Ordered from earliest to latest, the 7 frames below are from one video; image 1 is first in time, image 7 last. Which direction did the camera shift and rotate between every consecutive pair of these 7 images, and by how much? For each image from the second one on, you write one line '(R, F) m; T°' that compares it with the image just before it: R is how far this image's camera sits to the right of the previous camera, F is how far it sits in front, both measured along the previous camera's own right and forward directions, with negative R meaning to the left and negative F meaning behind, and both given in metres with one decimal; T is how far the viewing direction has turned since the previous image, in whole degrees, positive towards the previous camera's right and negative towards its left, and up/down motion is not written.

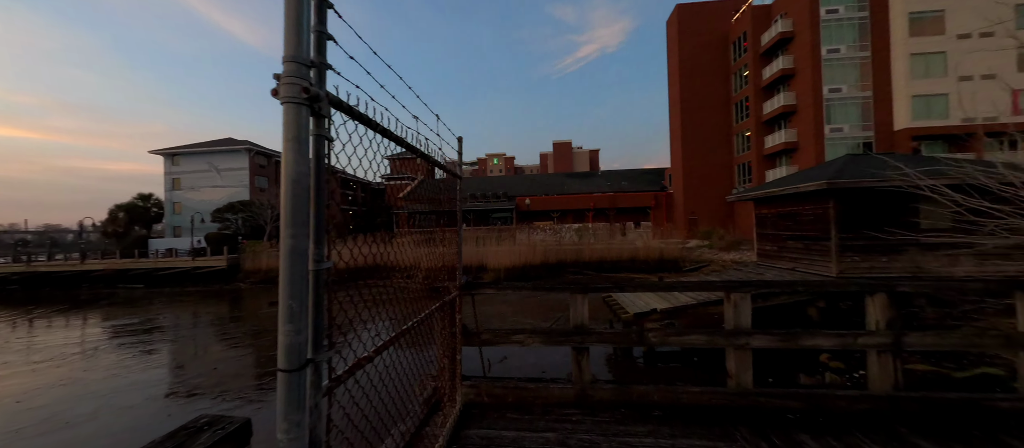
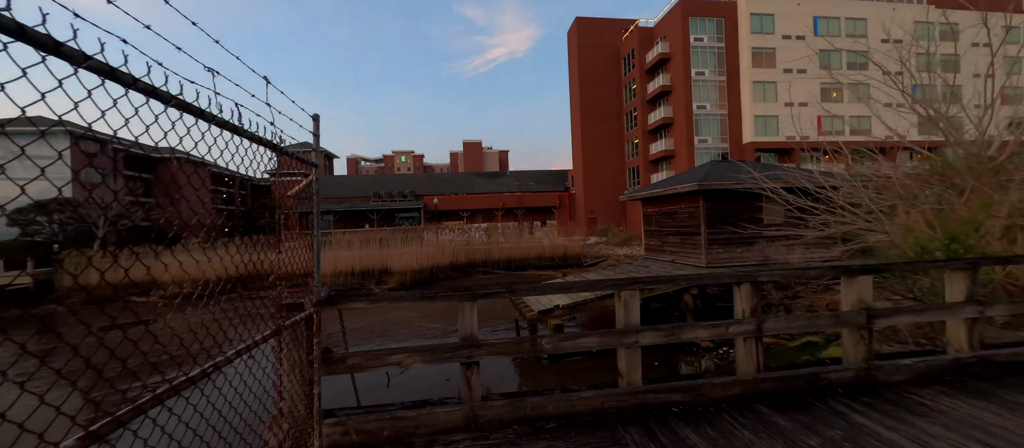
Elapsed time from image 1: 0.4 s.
(+0.3, +0.4) m; +15°
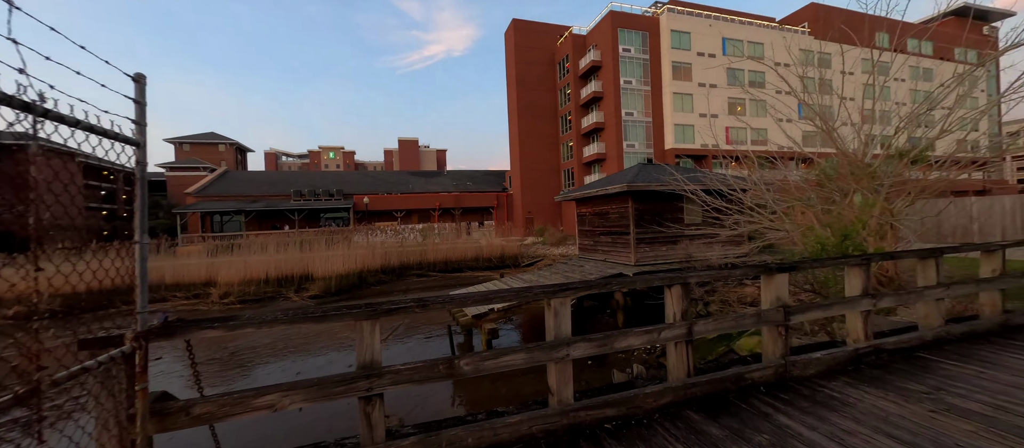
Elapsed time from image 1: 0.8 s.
(+0.2, +0.4) m; +10°
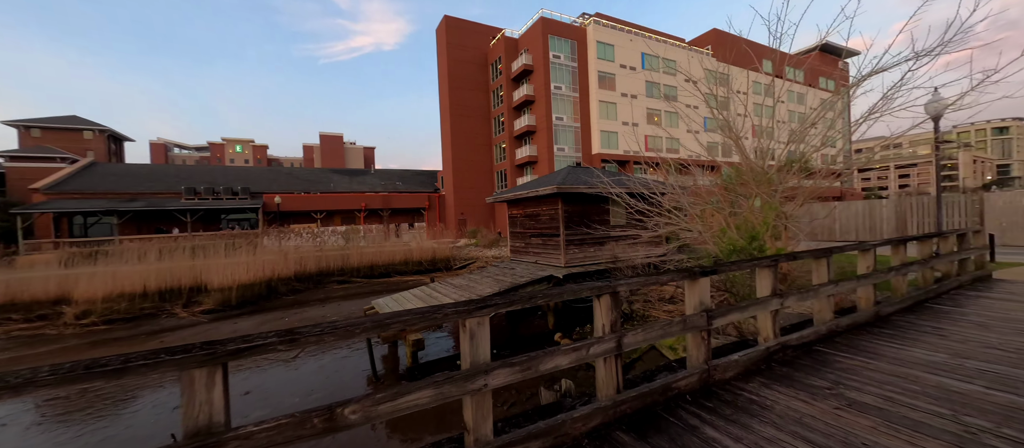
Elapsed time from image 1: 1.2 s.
(+0.2, +0.4) m; +11°
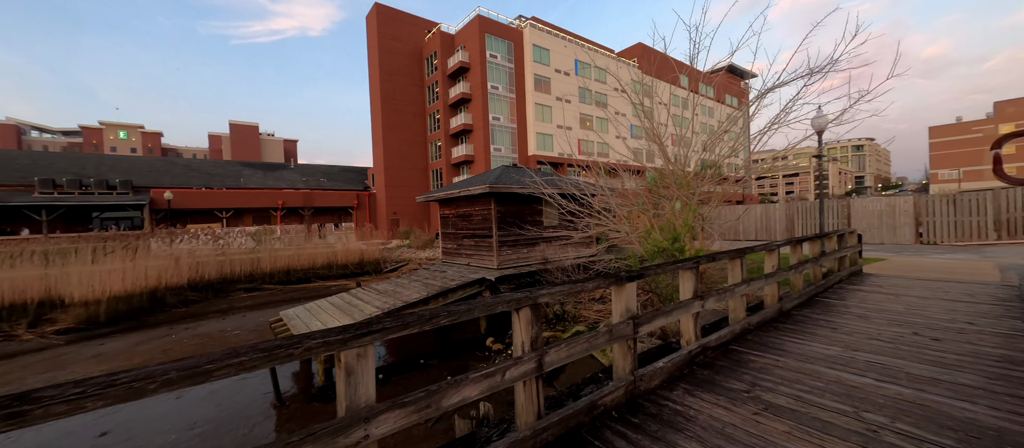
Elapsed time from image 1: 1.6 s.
(+0.2, +0.3) m; +10°
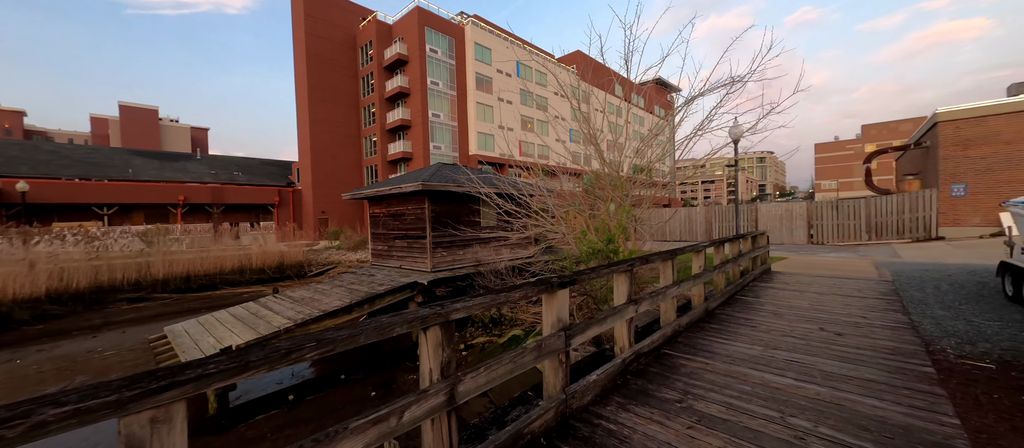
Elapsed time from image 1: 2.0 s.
(+0.2, +0.3) m; +10°
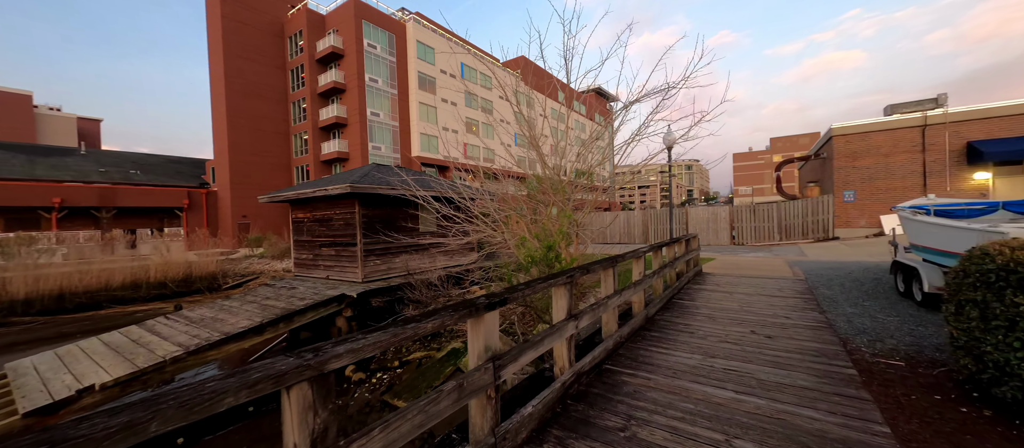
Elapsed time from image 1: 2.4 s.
(+0.2, +0.3) m; +9°
